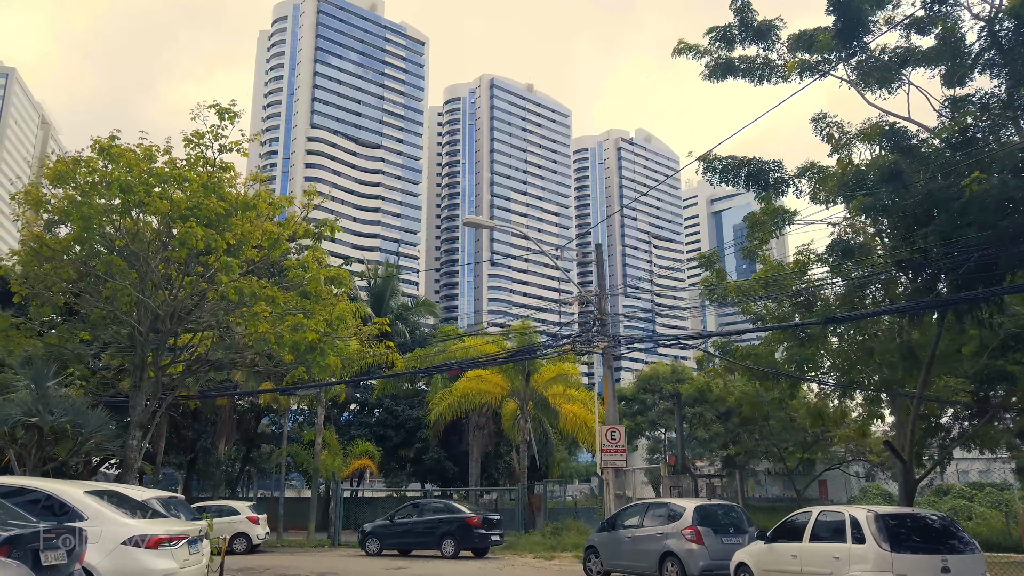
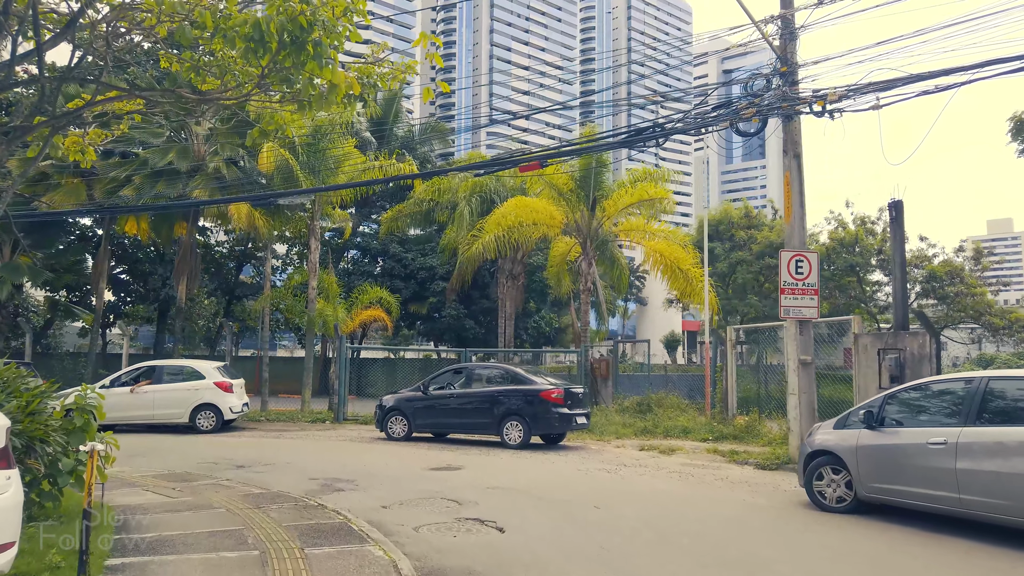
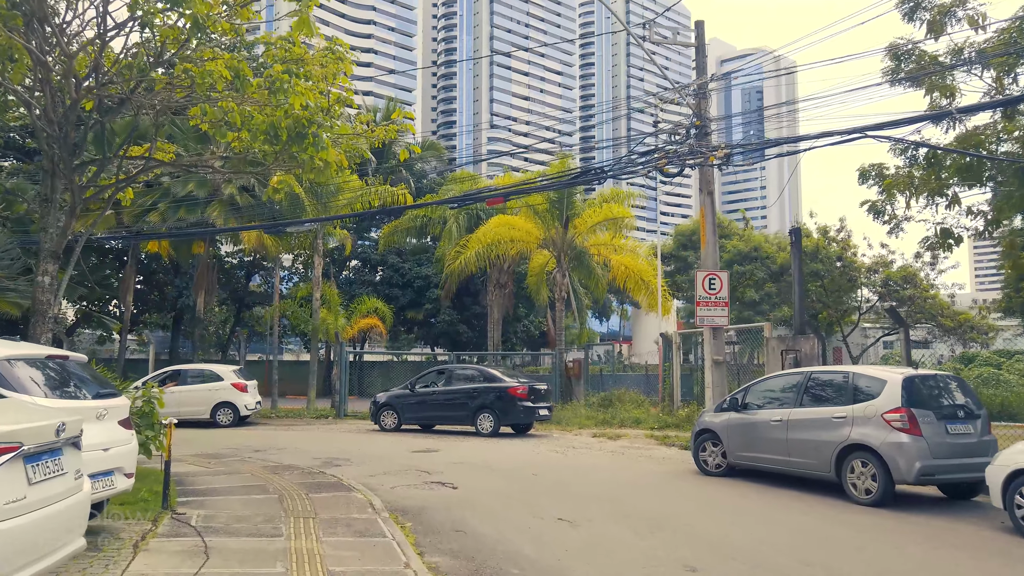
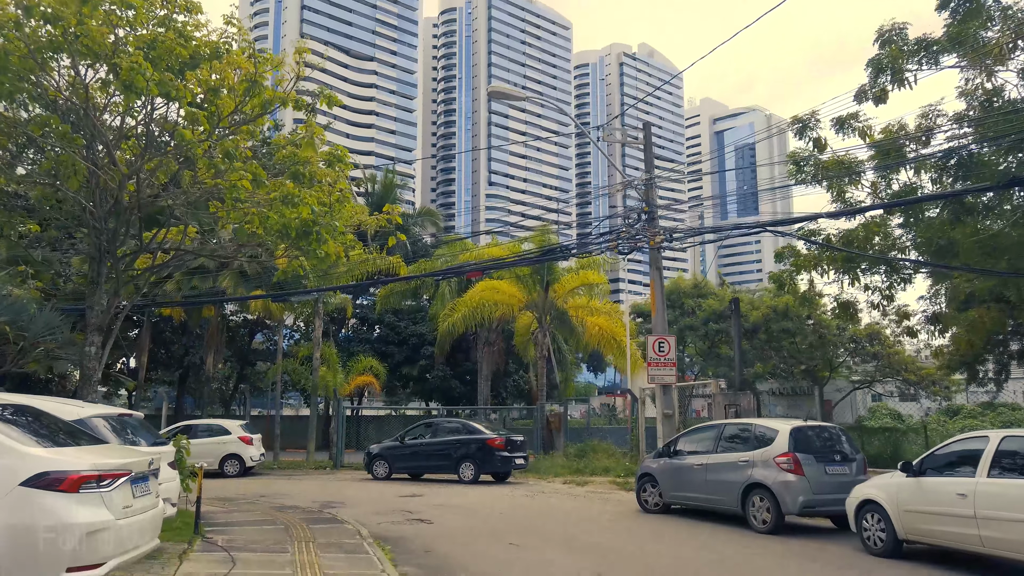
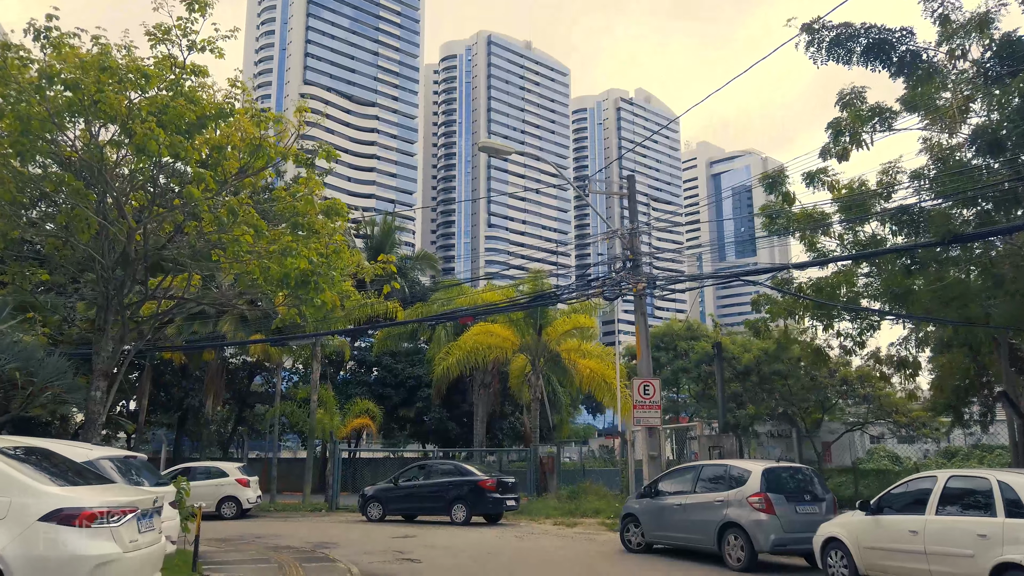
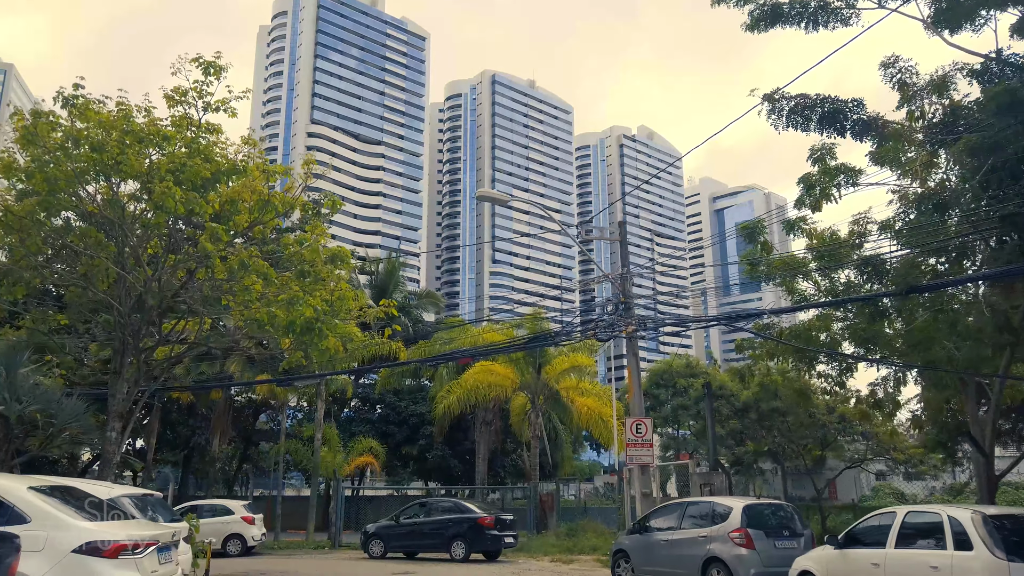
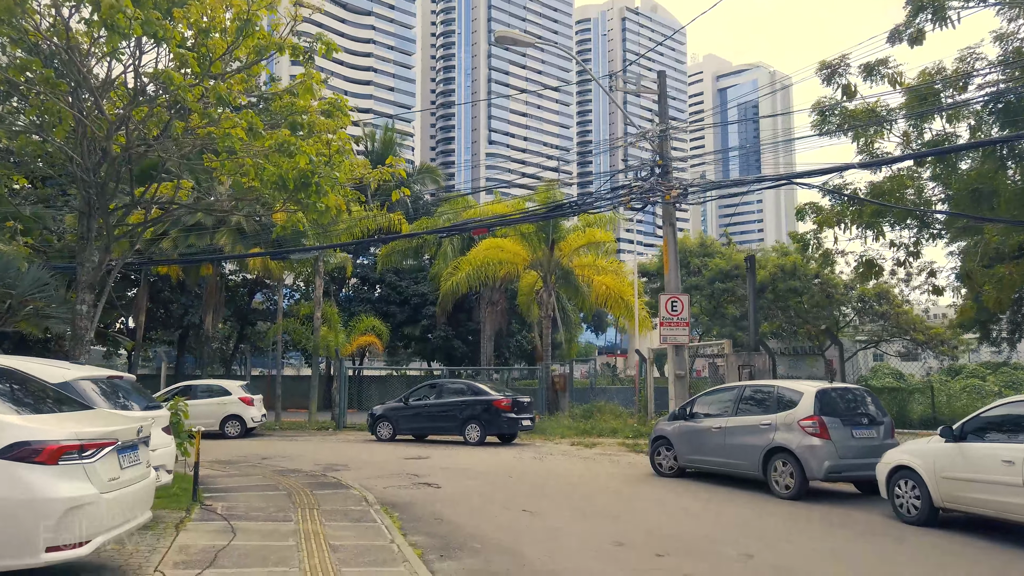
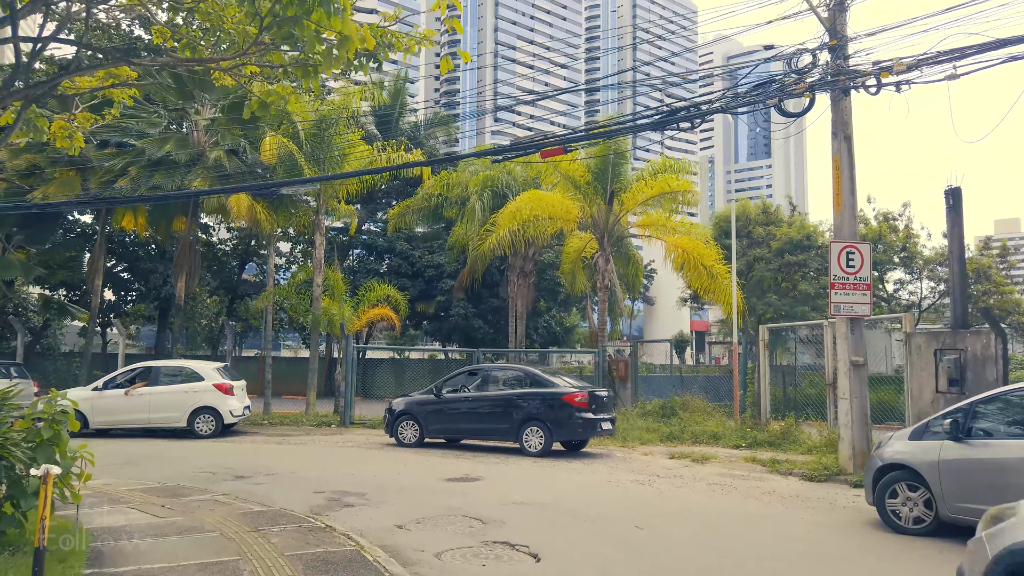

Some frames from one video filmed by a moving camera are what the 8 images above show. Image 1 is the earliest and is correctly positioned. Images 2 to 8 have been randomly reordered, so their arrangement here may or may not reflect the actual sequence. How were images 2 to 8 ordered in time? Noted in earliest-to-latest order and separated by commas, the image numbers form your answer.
6, 5, 4, 7, 3, 2, 8
